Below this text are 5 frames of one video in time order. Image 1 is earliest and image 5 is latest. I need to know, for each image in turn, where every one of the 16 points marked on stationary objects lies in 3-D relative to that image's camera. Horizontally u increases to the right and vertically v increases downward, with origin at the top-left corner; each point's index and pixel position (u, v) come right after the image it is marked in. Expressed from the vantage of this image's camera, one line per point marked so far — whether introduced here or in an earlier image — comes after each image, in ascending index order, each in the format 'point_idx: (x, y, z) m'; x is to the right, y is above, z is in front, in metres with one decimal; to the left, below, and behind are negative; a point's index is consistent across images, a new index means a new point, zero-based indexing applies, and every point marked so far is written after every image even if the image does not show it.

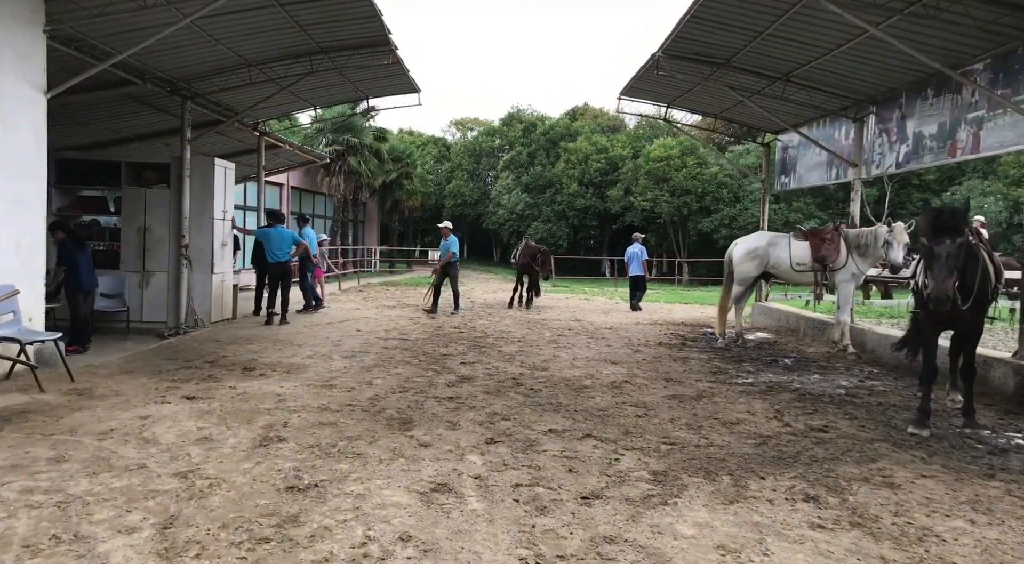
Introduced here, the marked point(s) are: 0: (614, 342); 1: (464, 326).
0: (+1.4, -0.9, +9.9) m
1: (-0.8, -0.7, +11.6) m
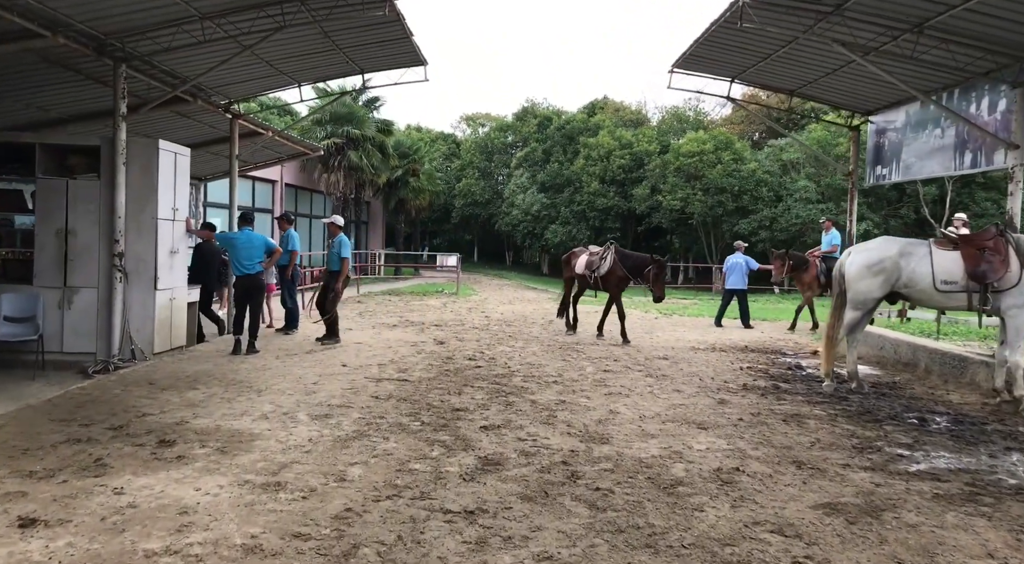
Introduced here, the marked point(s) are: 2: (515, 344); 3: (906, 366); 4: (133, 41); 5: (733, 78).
0: (+1.8, -1.1, +7.5) m
1: (-0.4, -1.0, +9.1) m
2: (0.0, -0.9, +10.4) m
3: (+4.6, -1.0, +8.4) m
4: (-4.2, +2.7, +7.9) m
5: (+3.3, +3.1, +10.8) m
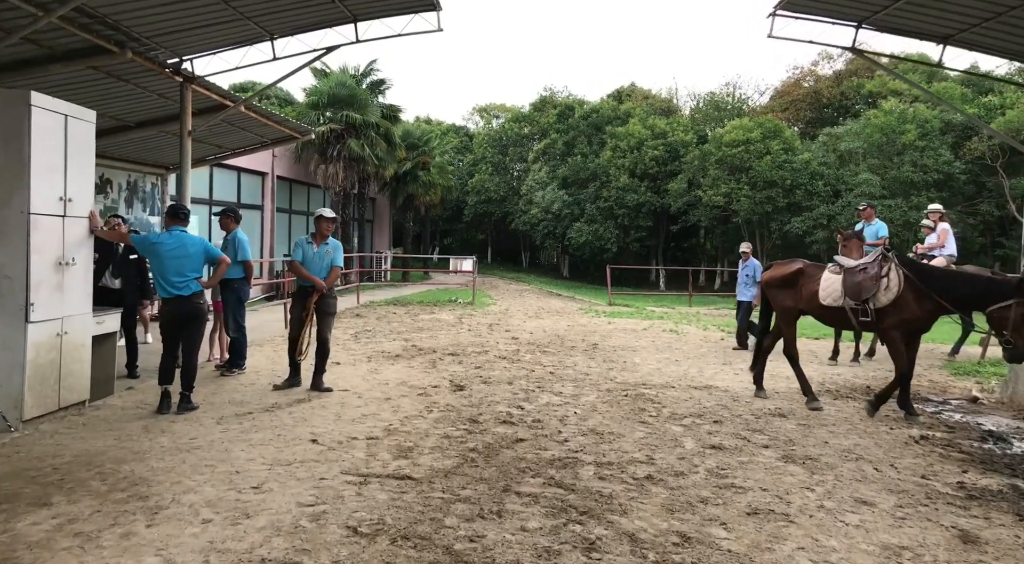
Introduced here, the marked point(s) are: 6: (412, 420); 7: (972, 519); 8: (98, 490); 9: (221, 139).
0: (+2.2, -1.3, +4.6) m
1: (+0.1, -1.2, +6.2) m
2: (+0.5, -1.1, +7.5) m
3: (+5.1, -1.2, +5.4) m
4: (-3.7, +2.4, +5.0) m
5: (+3.8, +2.9, +7.8) m
6: (-0.8, -1.2, +6.1) m
7: (+2.6, -1.3, +4.0) m
8: (-2.4, -1.2, +4.2) m
9: (-5.3, +2.6, +12.9) m
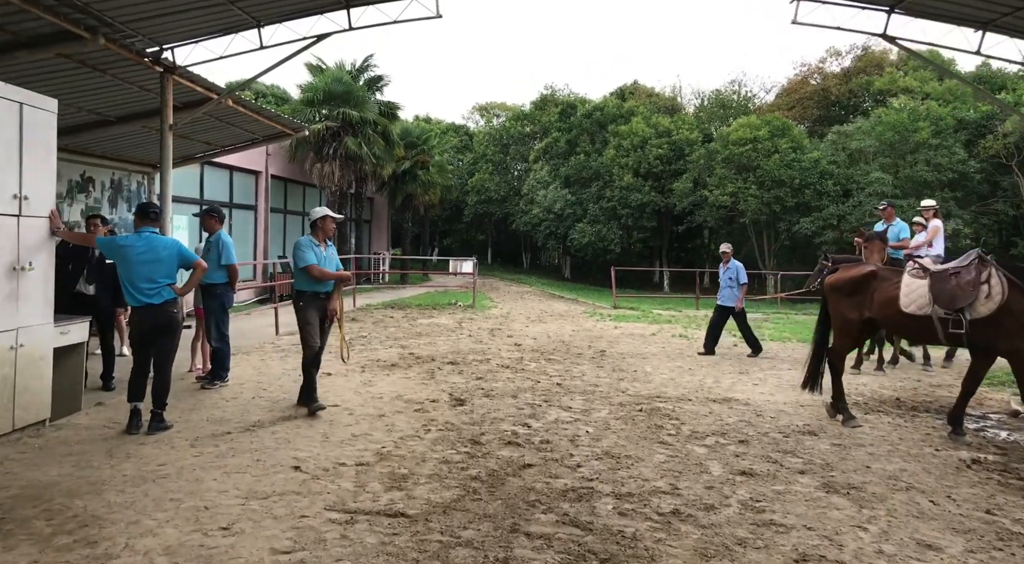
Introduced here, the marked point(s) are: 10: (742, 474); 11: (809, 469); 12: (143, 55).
0: (+2.3, -1.4, +4.0) m
1: (+0.1, -1.2, +5.7) m
2: (+0.6, -1.2, +6.9) m
3: (+5.1, -1.3, +4.9) m
4: (-3.7, +2.4, +4.5) m
5: (+3.9, +2.8, +7.3) m
6: (-0.8, -1.2, +5.5) m
7: (+2.6, -1.4, +3.4) m
8: (-2.4, -1.3, +3.6) m
9: (-5.2, +2.5, +12.3) m
10: (+1.6, -1.3, +4.9) m
11: (+2.1, -1.3, +5.0) m
12: (-4.0, +2.5, +7.8) m
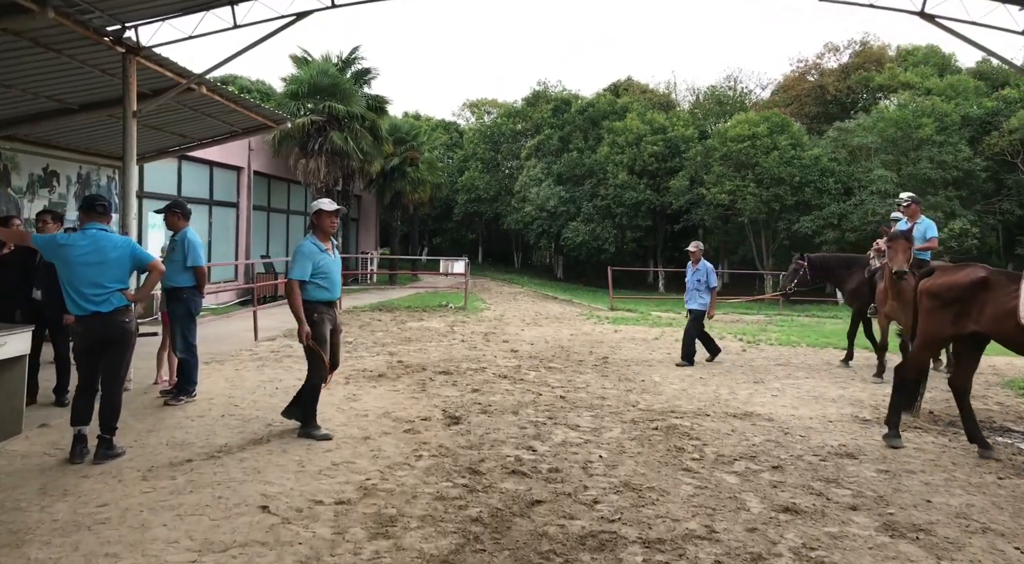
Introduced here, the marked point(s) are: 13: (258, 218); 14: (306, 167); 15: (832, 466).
0: (+2.3, -1.4, +3.3) m
1: (+0.1, -1.3, +4.9) m
2: (+0.6, -1.2, +6.2) m
3: (+5.2, -1.3, +4.2) m
4: (-3.6, +2.4, +3.7) m
5: (+3.9, +2.8, +6.6) m
6: (-0.8, -1.2, +4.7) m
7: (+2.7, -1.4, +2.8) m
8: (-2.3, -1.3, +2.9) m
9: (-5.3, +2.5, +11.5) m
10: (+1.6, -1.4, +4.2) m
11: (+2.1, -1.4, +4.4) m
12: (-4.0, +2.5, +7.0) m
13: (-6.9, +1.7, +19.4) m
14: (-5.4, +3.1, +18.9) m
15: (+2.3, -1.3, +5.2) m
